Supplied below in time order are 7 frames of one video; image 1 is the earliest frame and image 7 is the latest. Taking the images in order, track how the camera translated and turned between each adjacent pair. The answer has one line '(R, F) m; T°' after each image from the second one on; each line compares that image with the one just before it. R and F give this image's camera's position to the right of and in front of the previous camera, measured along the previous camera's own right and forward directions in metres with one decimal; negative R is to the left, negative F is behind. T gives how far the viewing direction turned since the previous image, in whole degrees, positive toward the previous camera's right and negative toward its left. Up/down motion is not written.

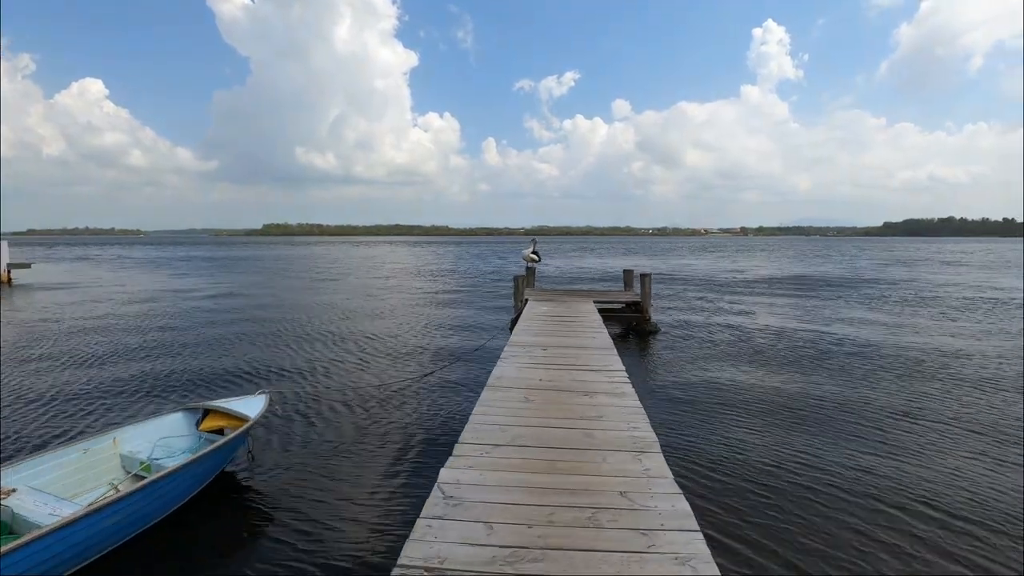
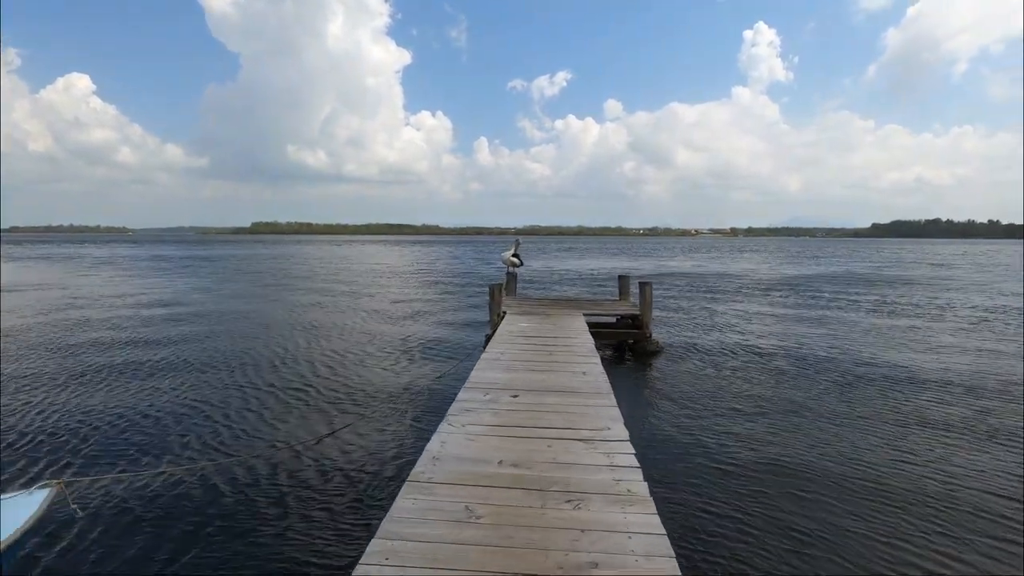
(+0.4, +2.7) m; +1°
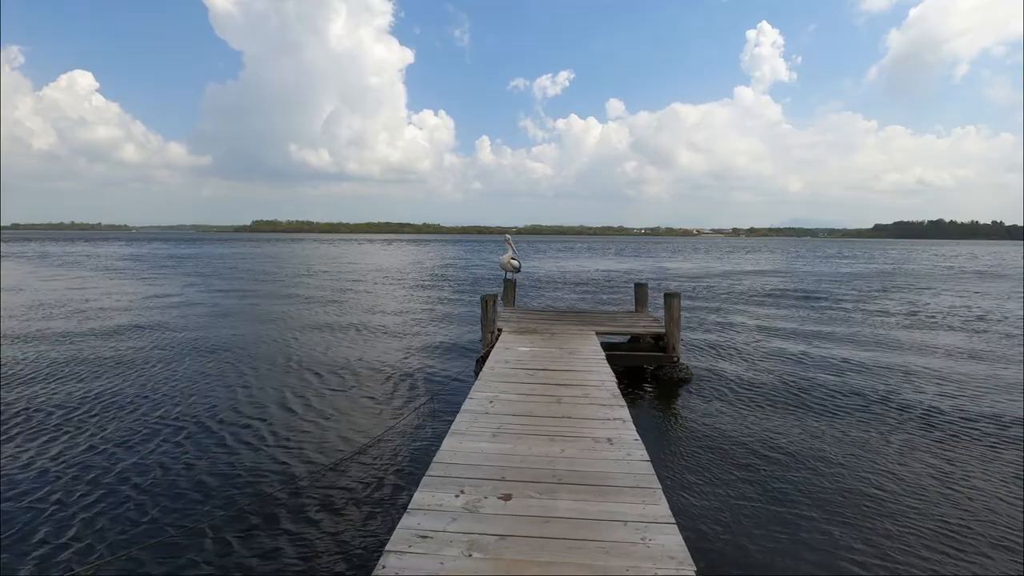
(+0.1, +2.6) m; 0°
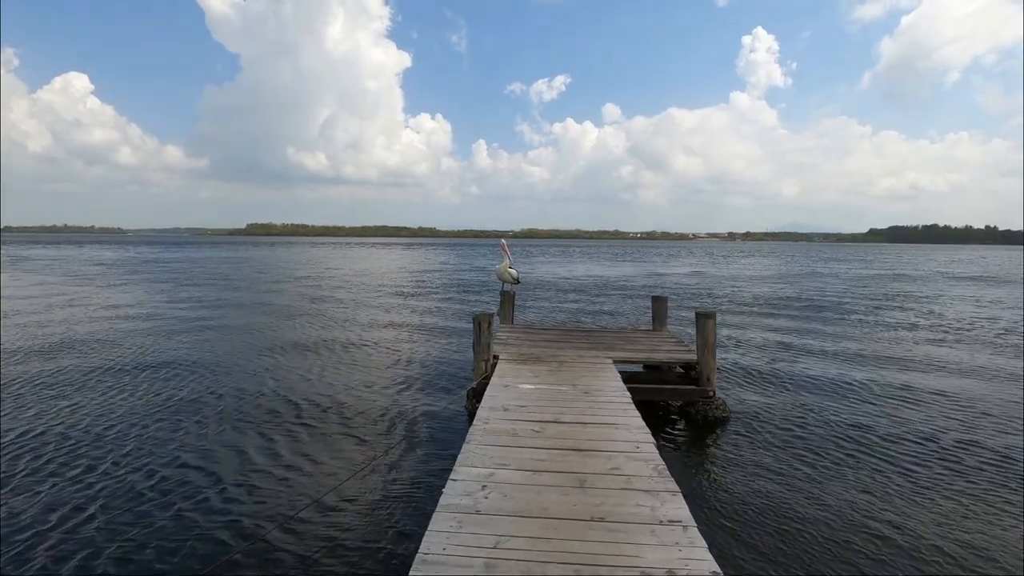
(-0.1, +2.1) m; 0°
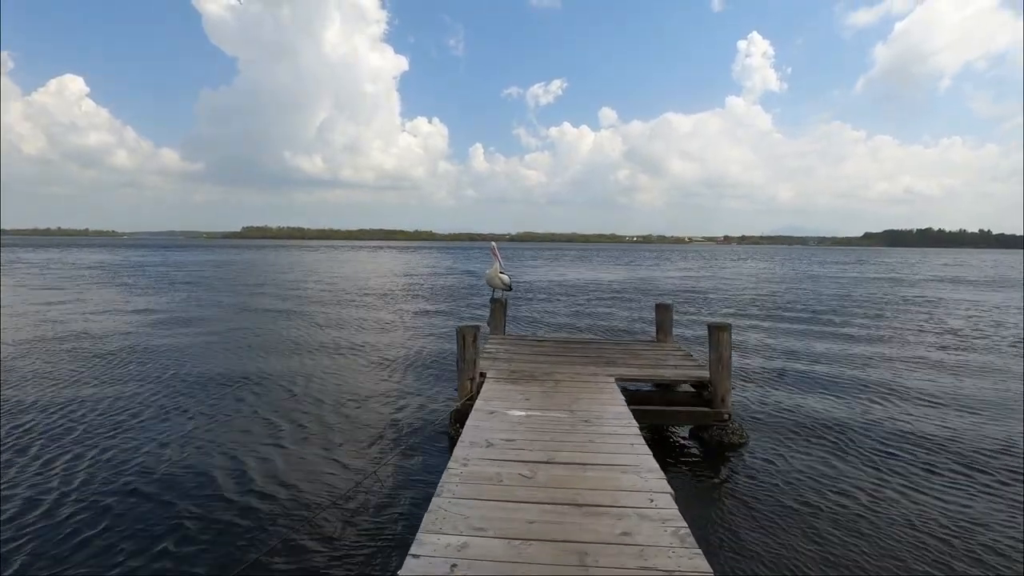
(+0.1, +1.1) m; 0°
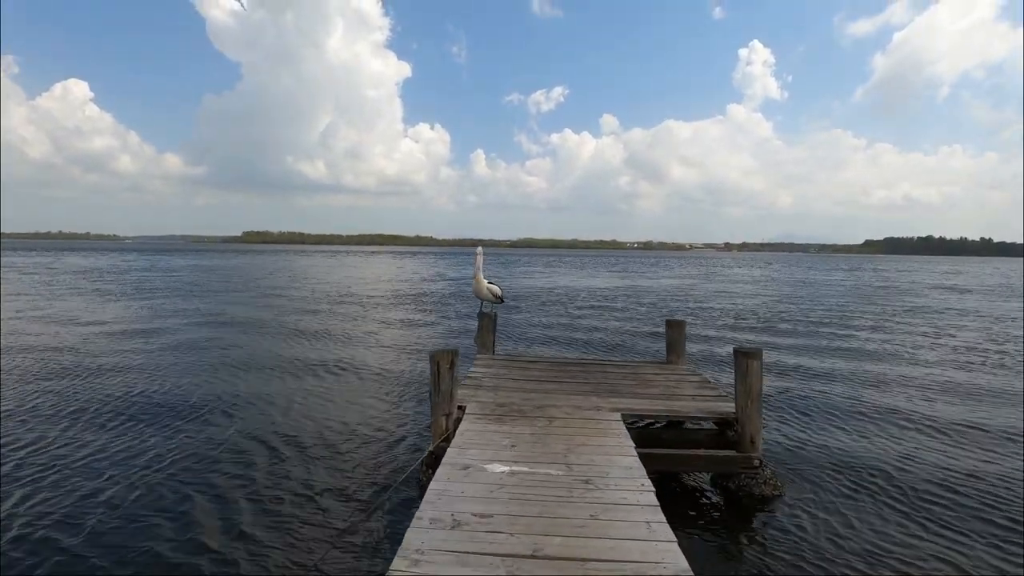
(+0.2, +1.5) m; 0°
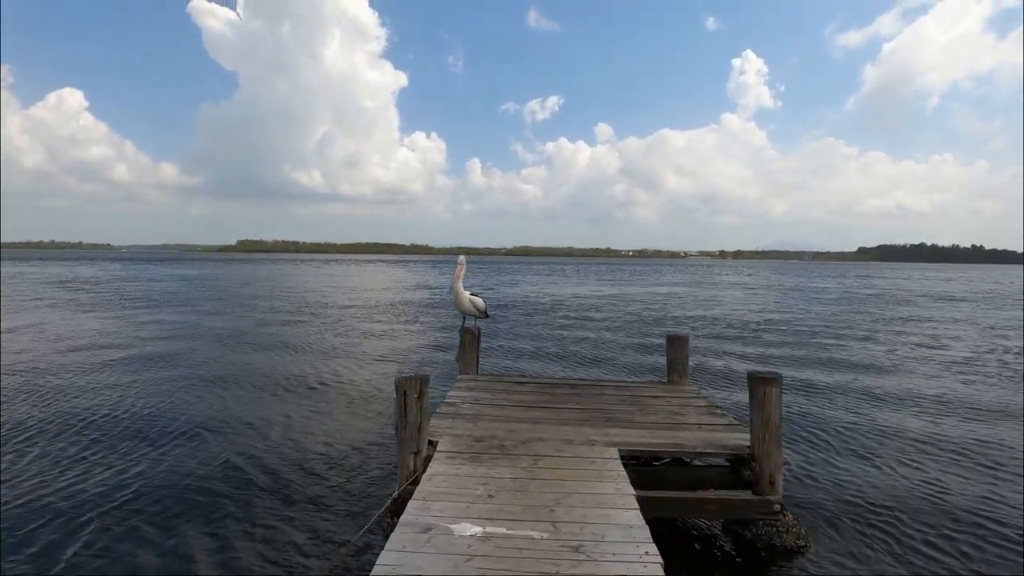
(+0.2, +1.0) m; 0°
